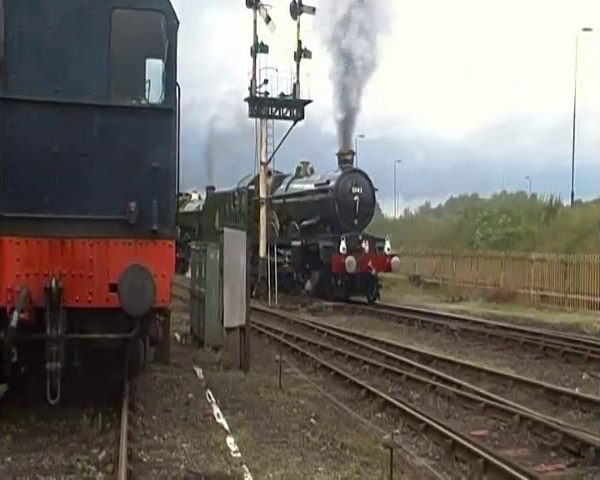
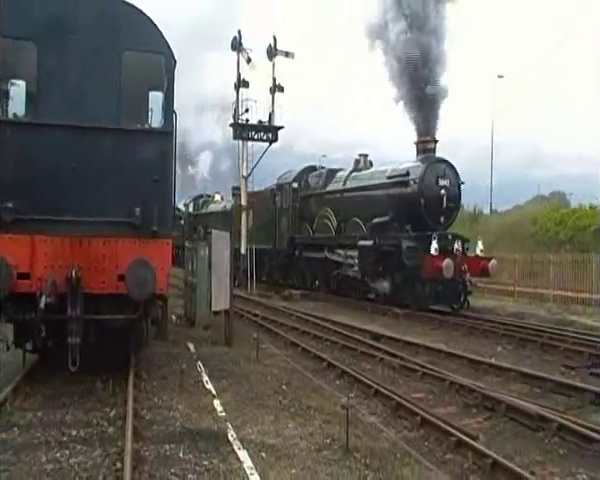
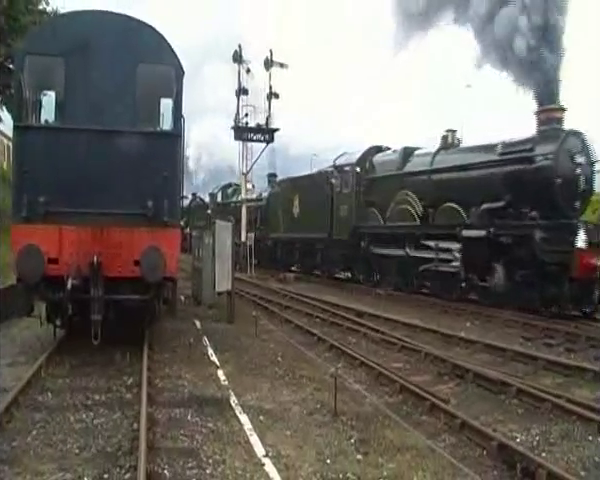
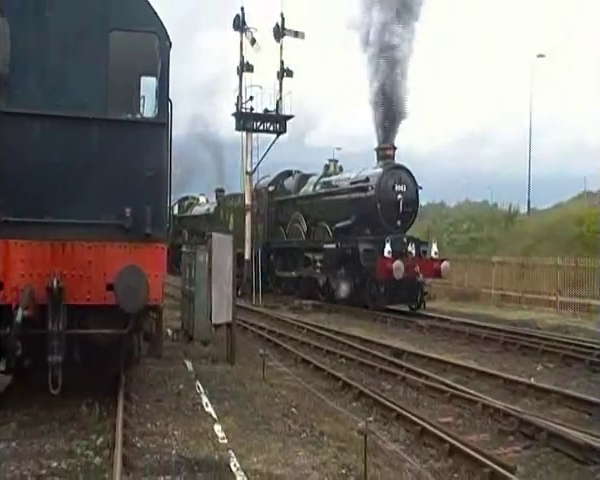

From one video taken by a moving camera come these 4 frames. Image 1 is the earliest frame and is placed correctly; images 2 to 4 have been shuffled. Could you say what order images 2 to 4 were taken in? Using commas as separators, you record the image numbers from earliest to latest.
4, 2, 3
